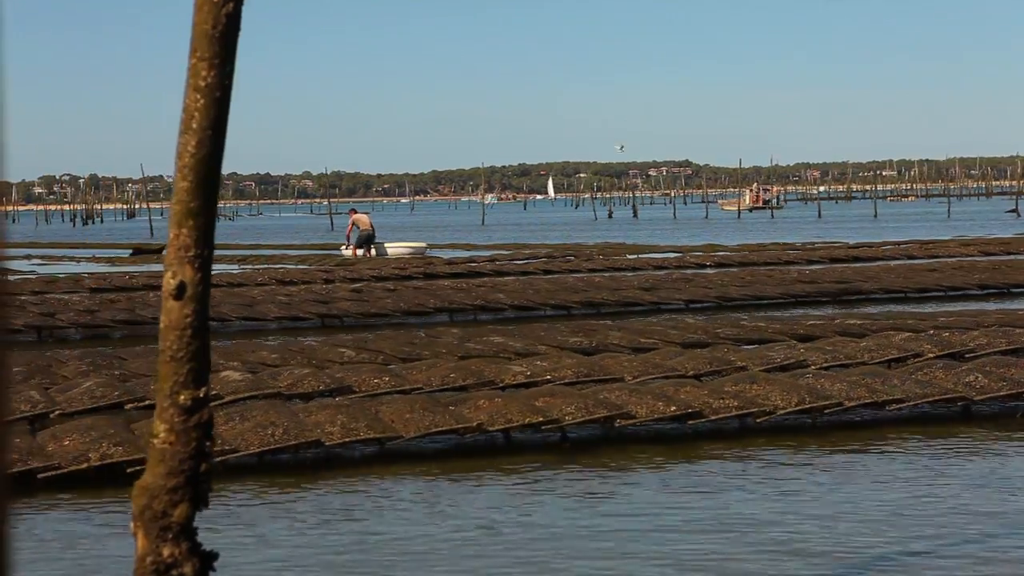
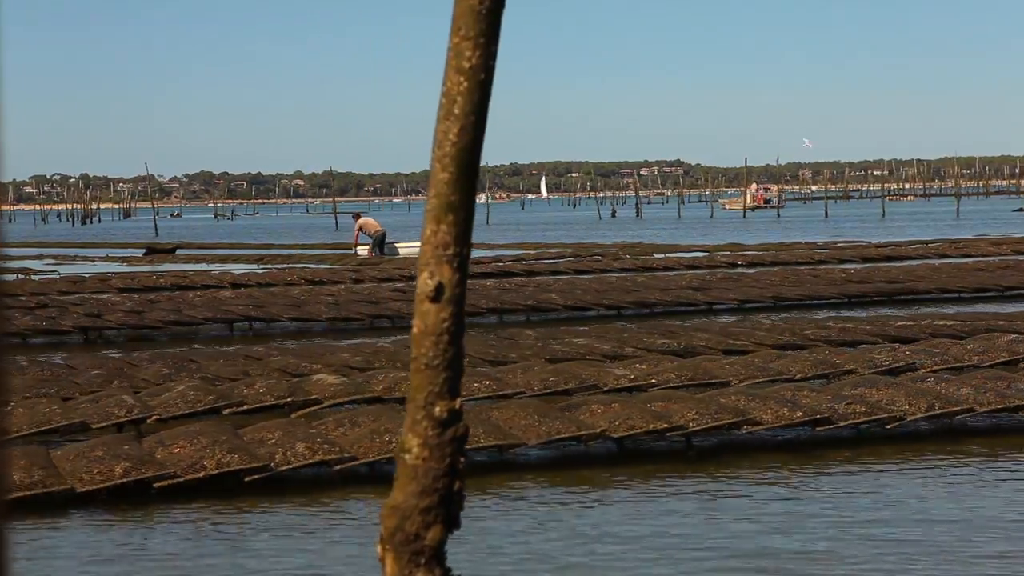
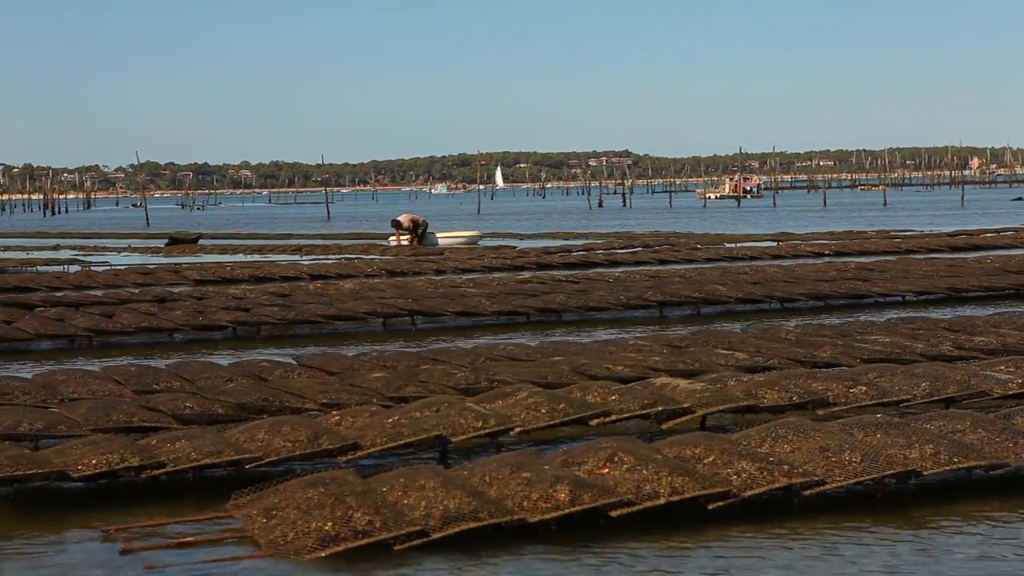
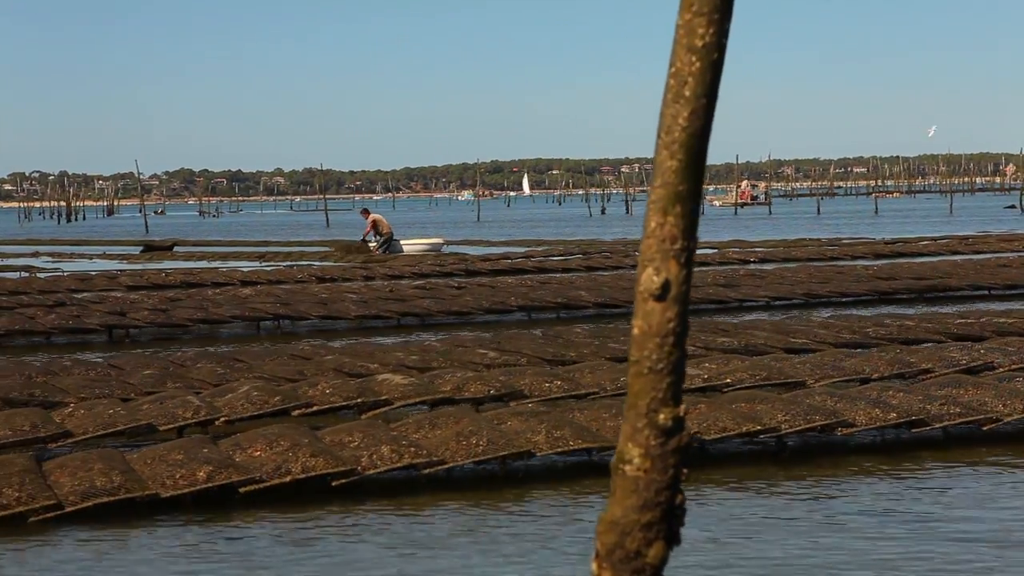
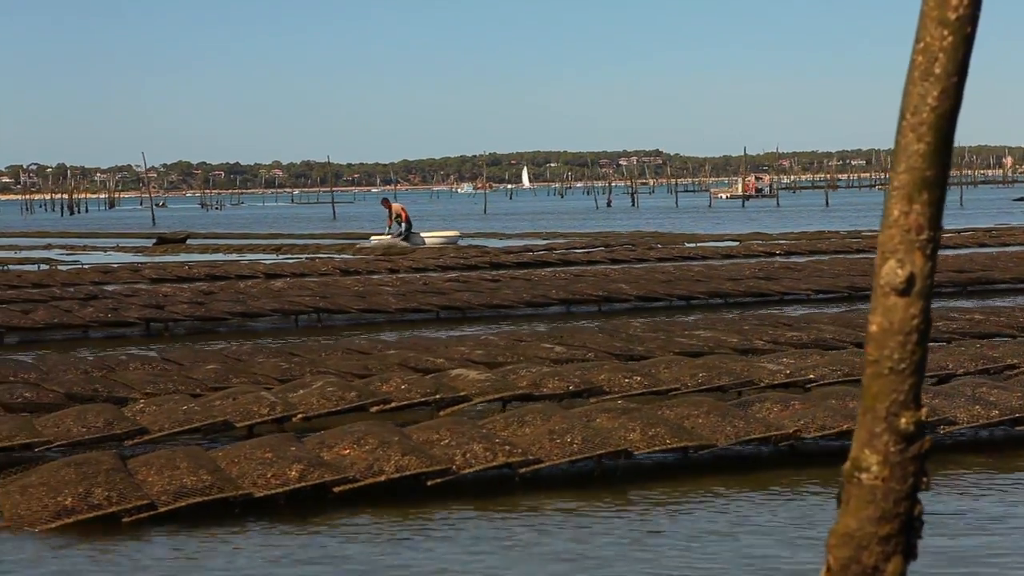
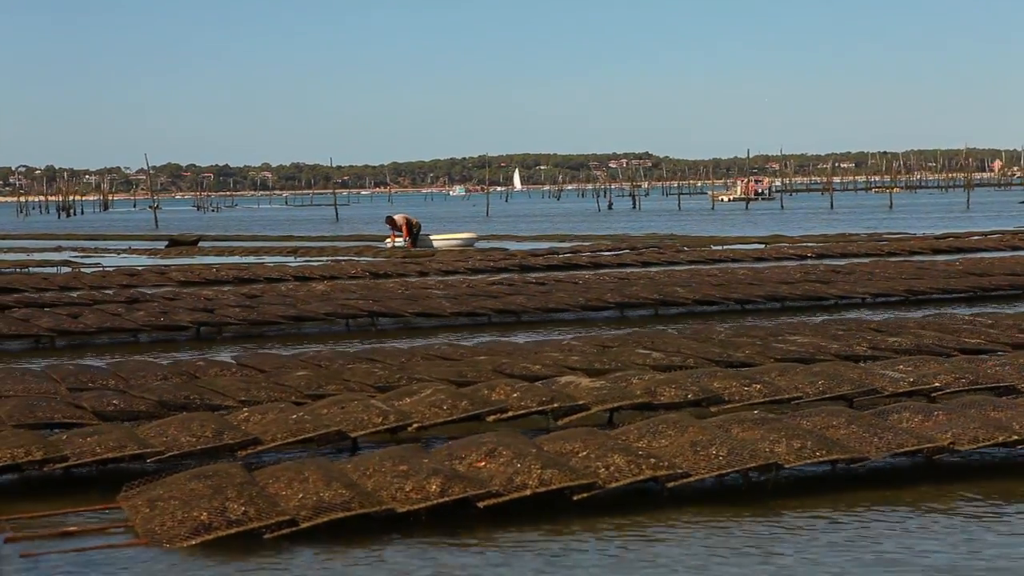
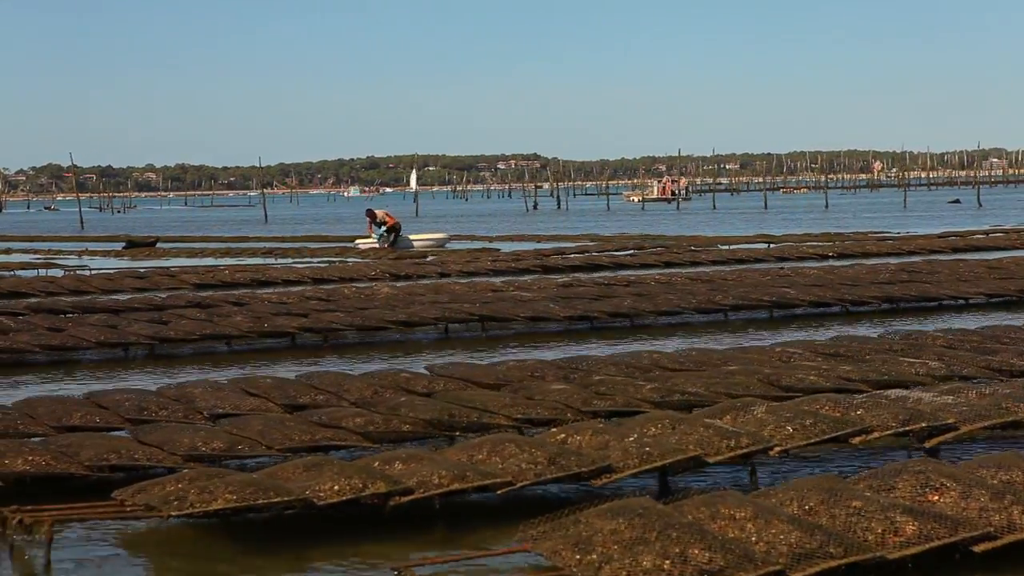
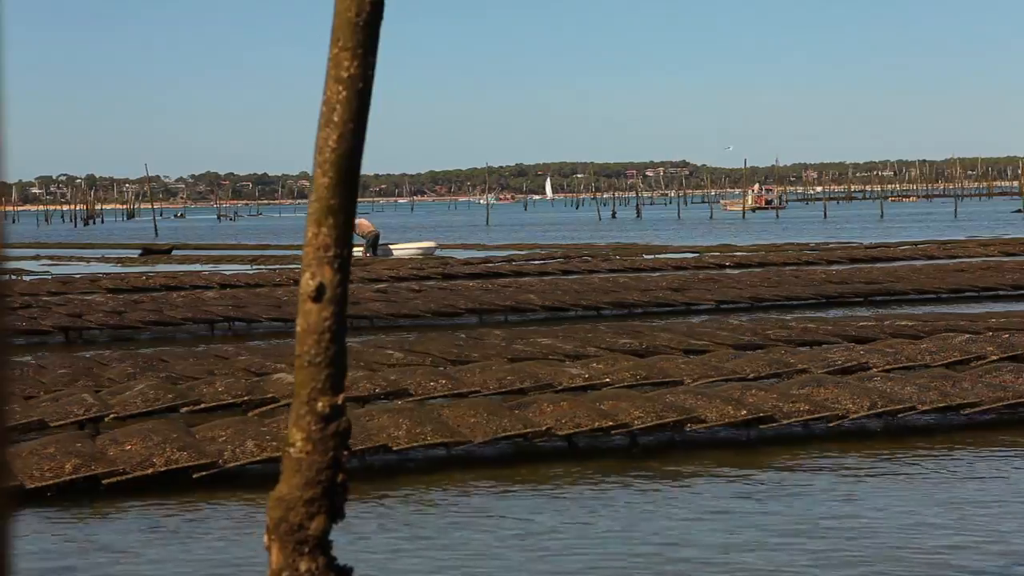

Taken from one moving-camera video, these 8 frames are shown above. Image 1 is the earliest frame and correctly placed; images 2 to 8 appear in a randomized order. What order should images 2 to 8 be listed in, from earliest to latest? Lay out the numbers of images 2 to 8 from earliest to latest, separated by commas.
8, 2, 4, 5, 6, 3, 7
